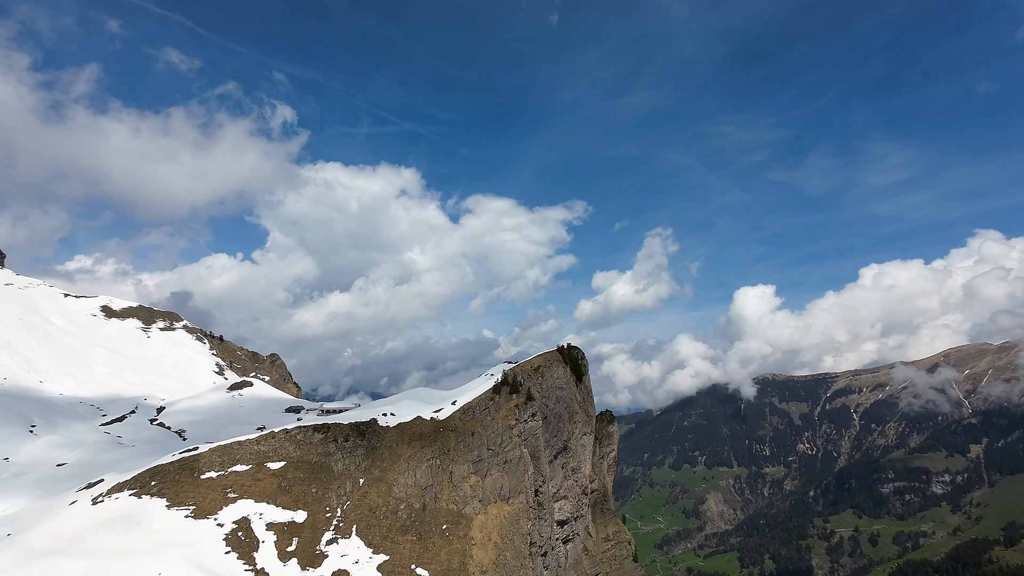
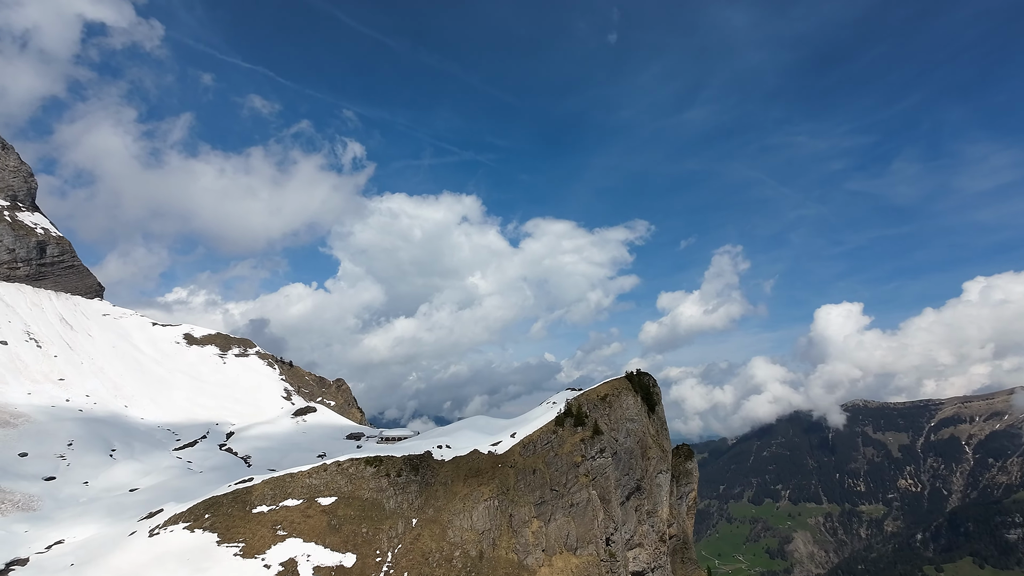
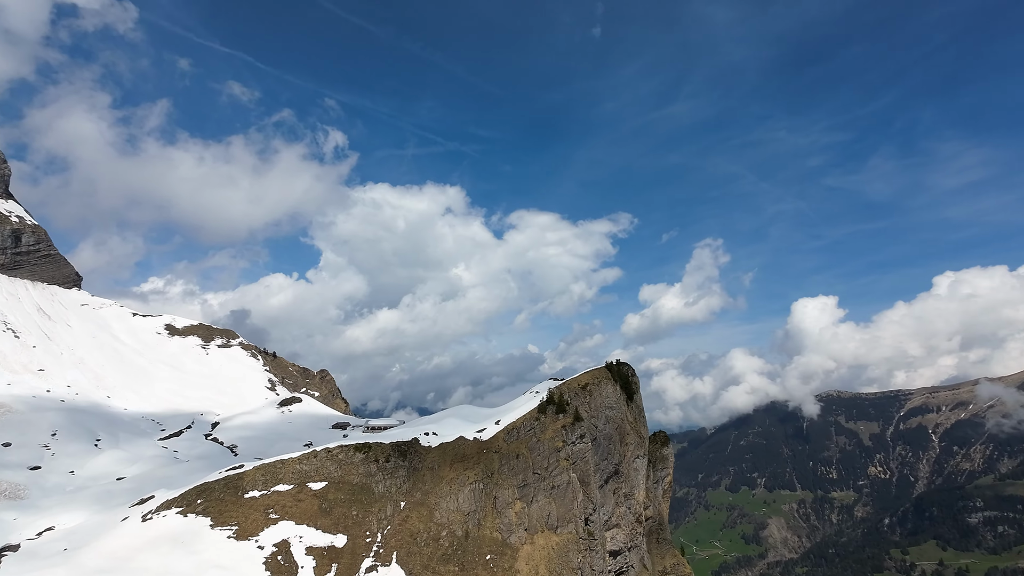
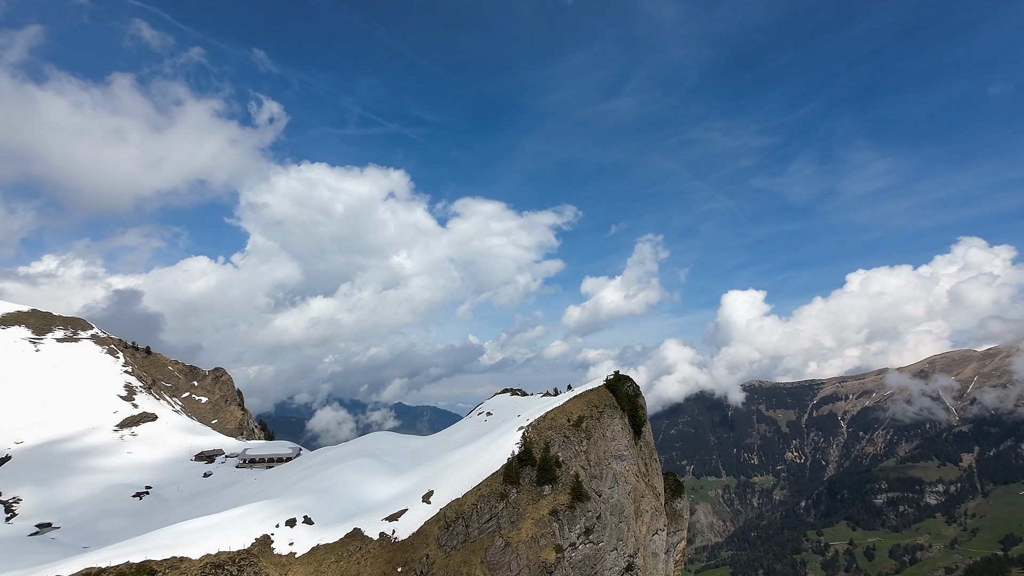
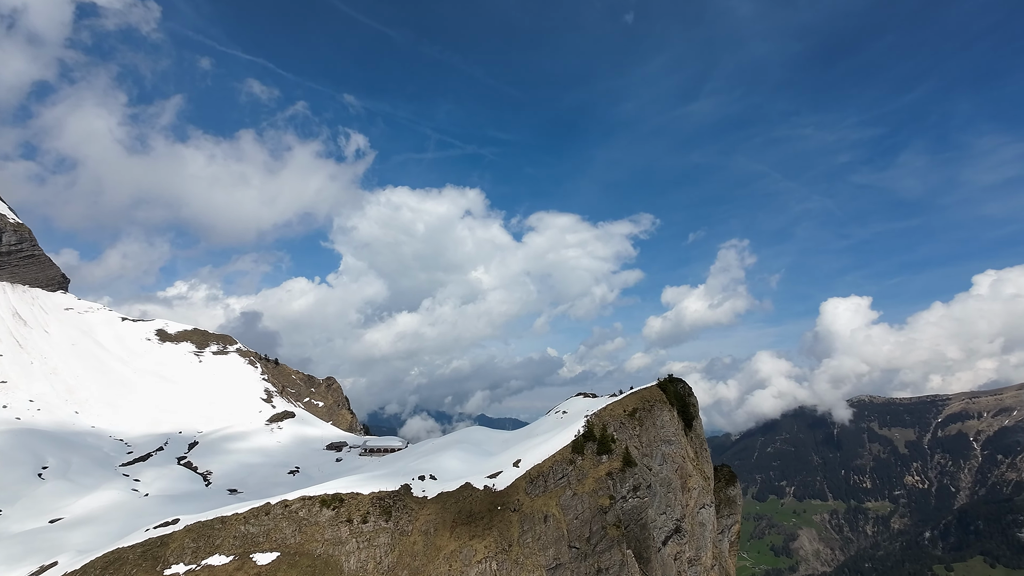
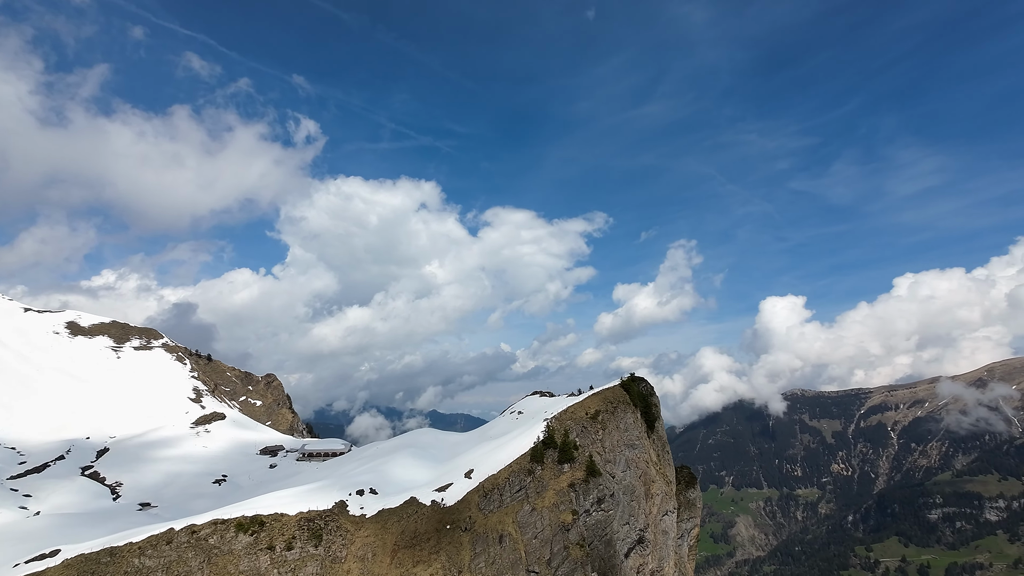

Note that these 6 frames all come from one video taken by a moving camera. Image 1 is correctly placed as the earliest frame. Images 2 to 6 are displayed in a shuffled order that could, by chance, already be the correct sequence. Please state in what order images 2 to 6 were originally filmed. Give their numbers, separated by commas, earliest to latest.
3, 2, 5, 6, 4
